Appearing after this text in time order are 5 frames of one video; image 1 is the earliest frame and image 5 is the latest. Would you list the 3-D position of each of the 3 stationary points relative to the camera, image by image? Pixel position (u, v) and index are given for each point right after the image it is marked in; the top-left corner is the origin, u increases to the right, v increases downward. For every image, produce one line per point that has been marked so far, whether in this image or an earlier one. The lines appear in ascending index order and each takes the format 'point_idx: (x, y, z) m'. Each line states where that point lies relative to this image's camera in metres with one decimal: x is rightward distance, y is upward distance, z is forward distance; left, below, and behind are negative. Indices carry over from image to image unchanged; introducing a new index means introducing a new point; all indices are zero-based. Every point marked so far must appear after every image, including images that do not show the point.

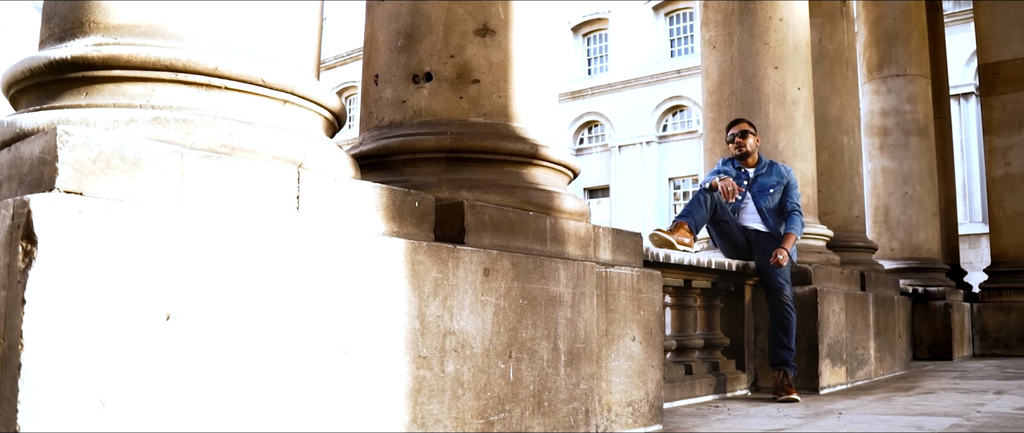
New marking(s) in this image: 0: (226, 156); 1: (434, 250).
0: (-1.1, +0.2, +3.4) m
1: (-0.3, -0.1, +3.9) m
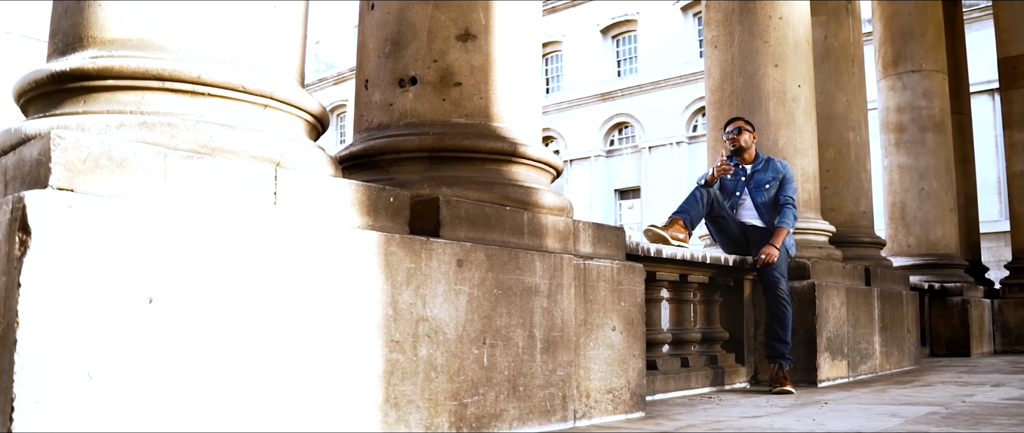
0: (-1.3, +0.2, +3.7) m
1: (-0.5, -0.1, +4.2) m
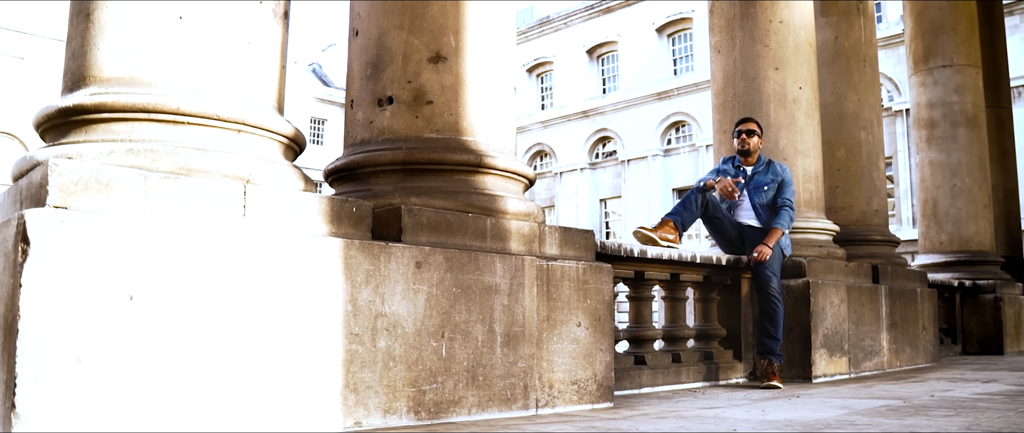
0: (-1.6, +0.2, +4.3) m
1: (-0.8, -0.2, +4.7) m
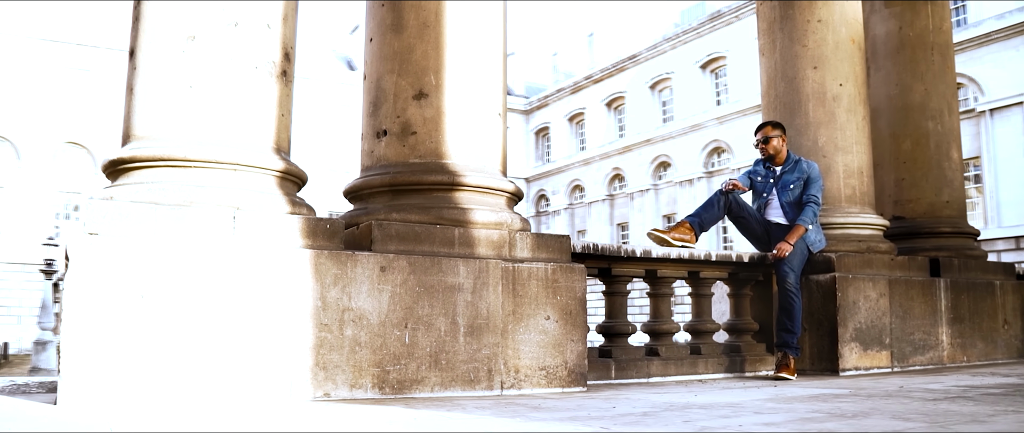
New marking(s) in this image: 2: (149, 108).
0: (-2.1, +0.1, +5.7) m
1: (-1.2, -0.3, +5.9) m
2: (-2.4, +0.7, +5.9) m
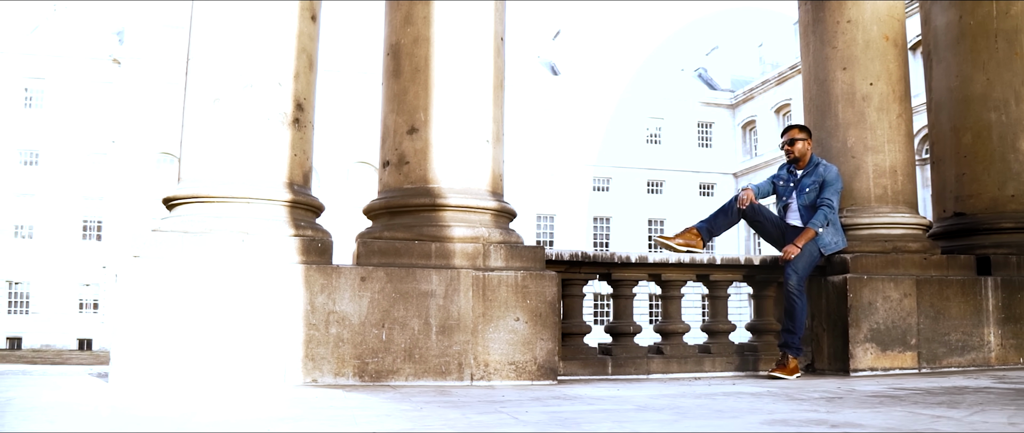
0: (-2.5, -0.1, +7.4) m
1: (-1.6, -0.4, +7.3) m
2: (-2.8, +0.5, +7.7) m
